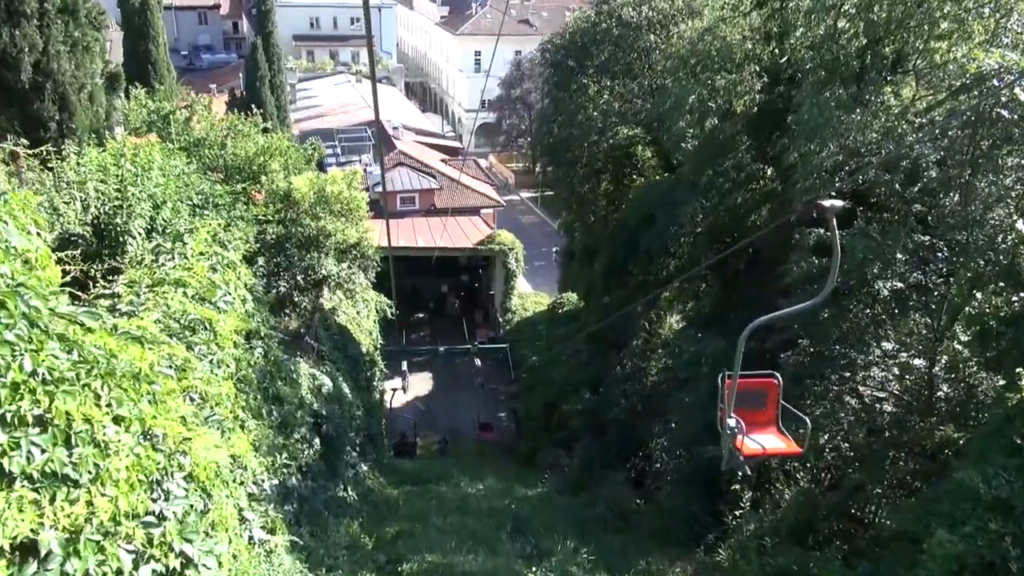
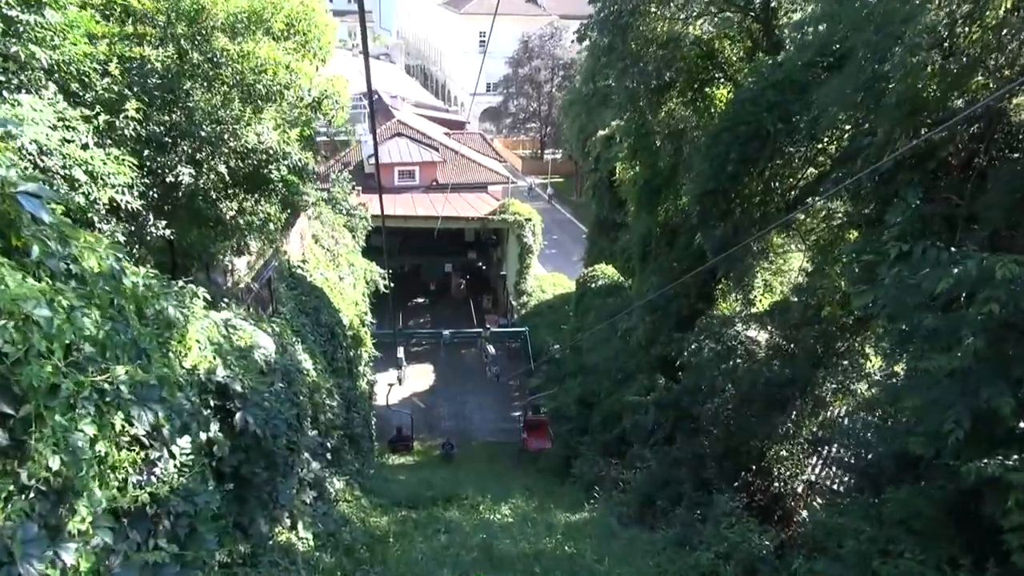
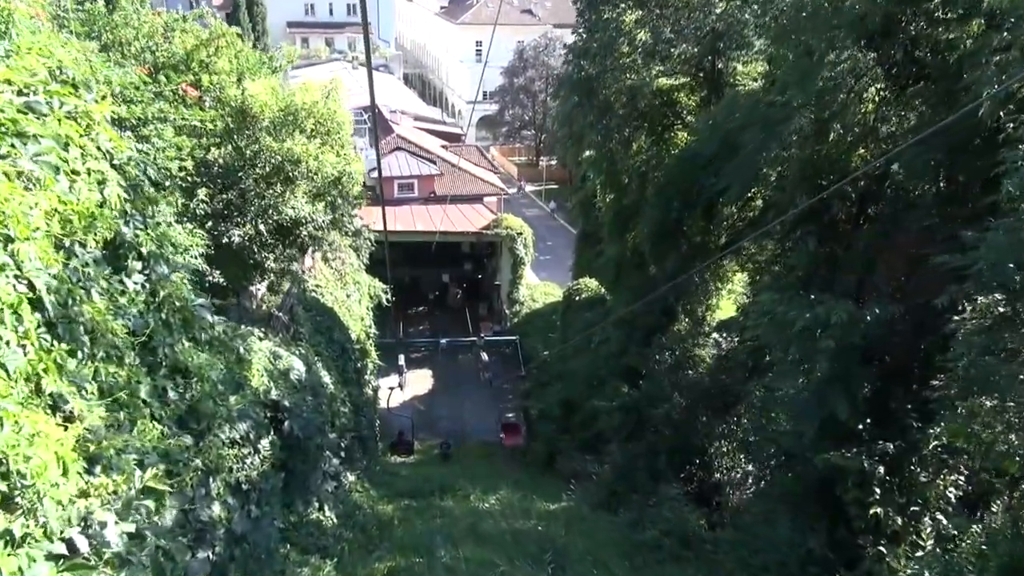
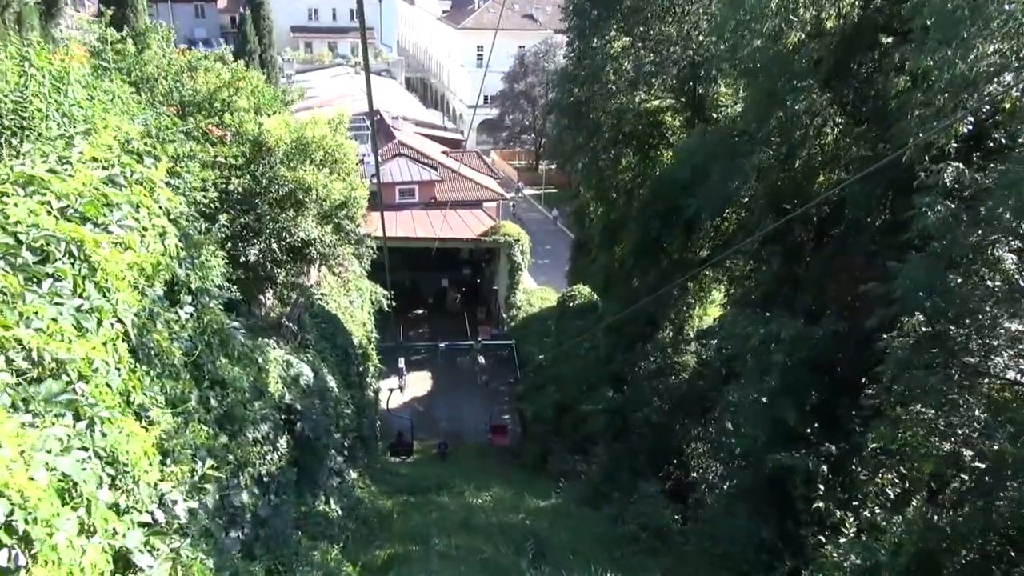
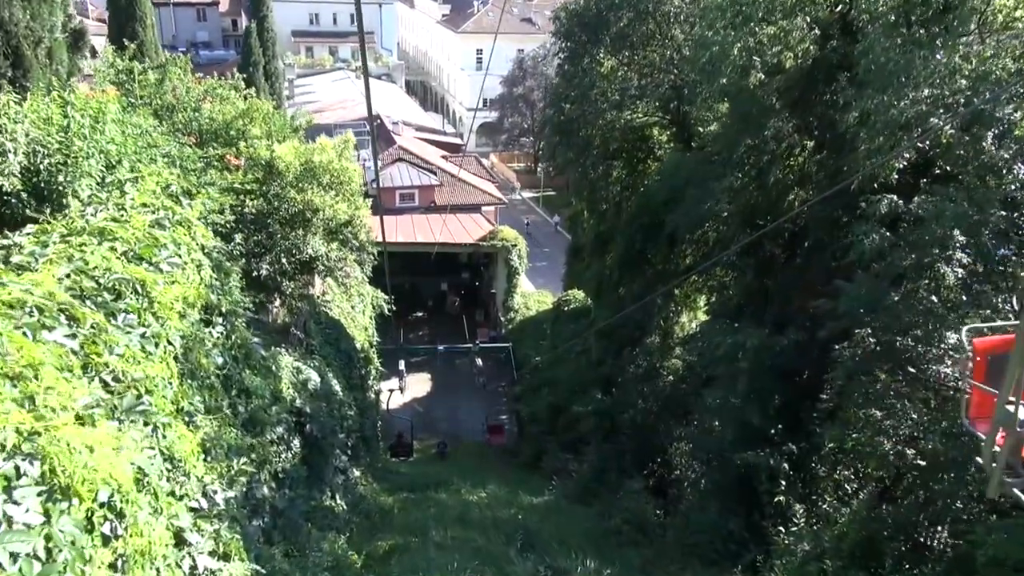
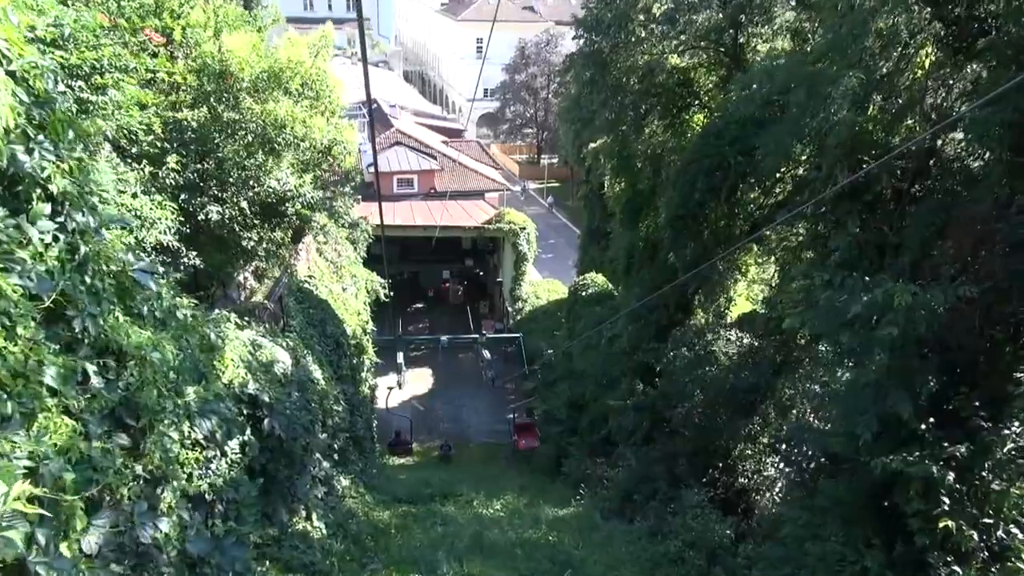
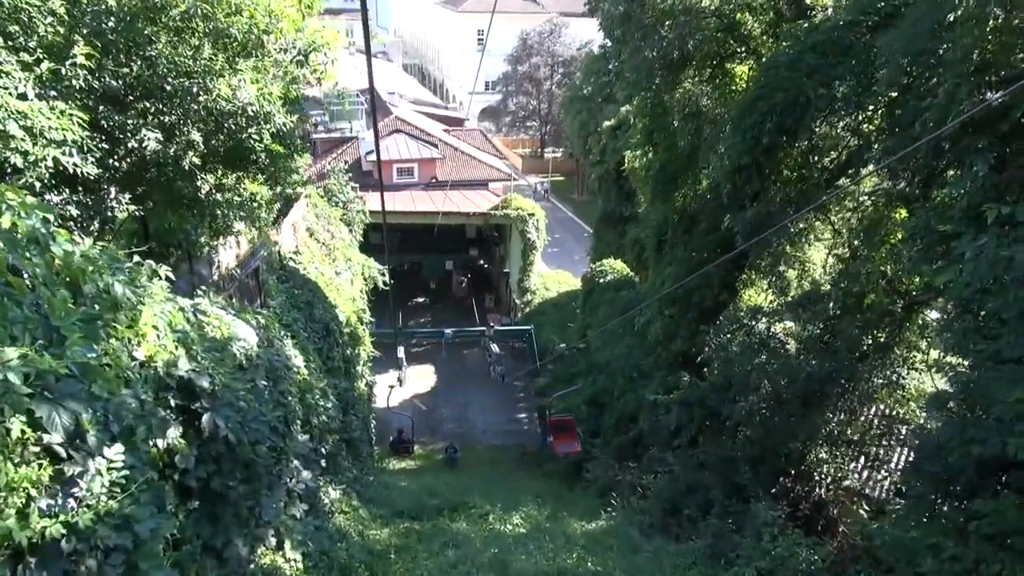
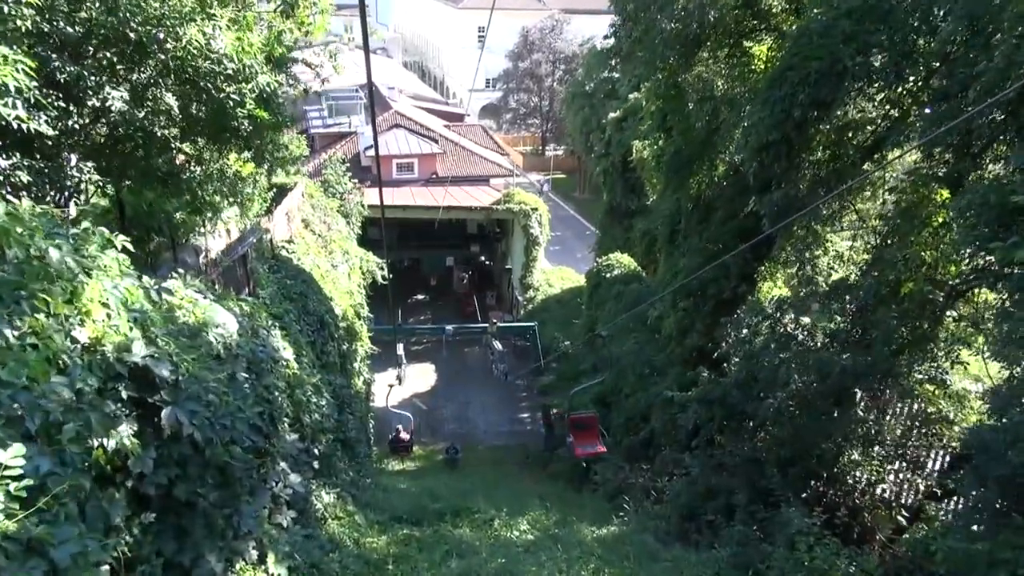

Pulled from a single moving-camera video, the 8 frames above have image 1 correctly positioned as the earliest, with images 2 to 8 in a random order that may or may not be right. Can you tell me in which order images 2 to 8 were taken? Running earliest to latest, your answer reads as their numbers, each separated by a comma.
5, 4, 3, 6, 2, 7, 8
